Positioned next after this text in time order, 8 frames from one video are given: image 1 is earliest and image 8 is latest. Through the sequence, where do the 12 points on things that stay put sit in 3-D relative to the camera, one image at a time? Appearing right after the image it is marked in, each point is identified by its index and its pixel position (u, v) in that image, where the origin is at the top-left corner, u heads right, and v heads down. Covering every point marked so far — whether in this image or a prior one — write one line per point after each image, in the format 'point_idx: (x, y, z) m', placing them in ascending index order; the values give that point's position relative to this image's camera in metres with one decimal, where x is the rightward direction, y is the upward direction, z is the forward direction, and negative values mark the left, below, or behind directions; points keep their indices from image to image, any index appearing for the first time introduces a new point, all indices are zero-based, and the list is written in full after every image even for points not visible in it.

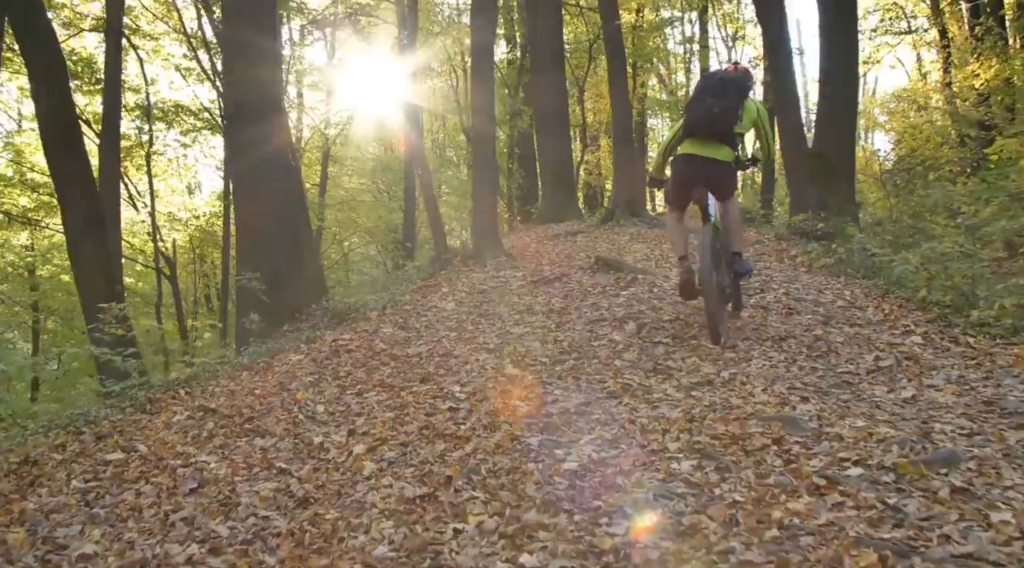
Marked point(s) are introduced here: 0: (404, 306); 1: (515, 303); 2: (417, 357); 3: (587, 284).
0: (-1.3, -0.3, +10.6) m
1: (0.0, -0.2, +10.3) m
2: (-0.9, -0.7, +8.1) m
3: (+1.0, 0.0, +10.9) m
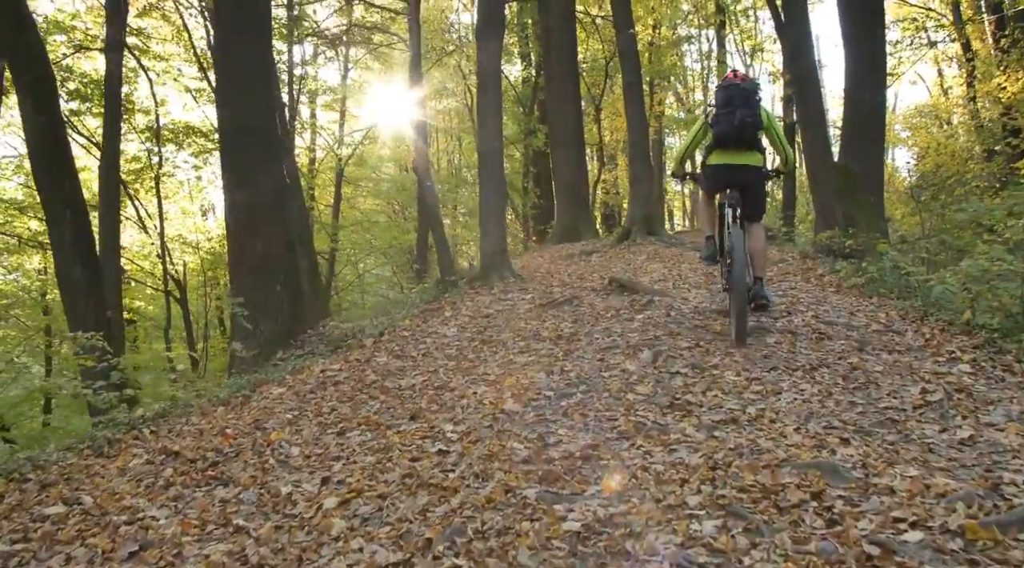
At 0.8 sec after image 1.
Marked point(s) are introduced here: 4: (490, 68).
0: (-1.3, -0.6, +9.8) m
1: (+0.1, -0.5, +9.5) m
2: (-0.9, -0.9, +7.4) m
3: (+1.0, -0.3, +10.1) m
4: (-0.3, +3.1, +12.6) m
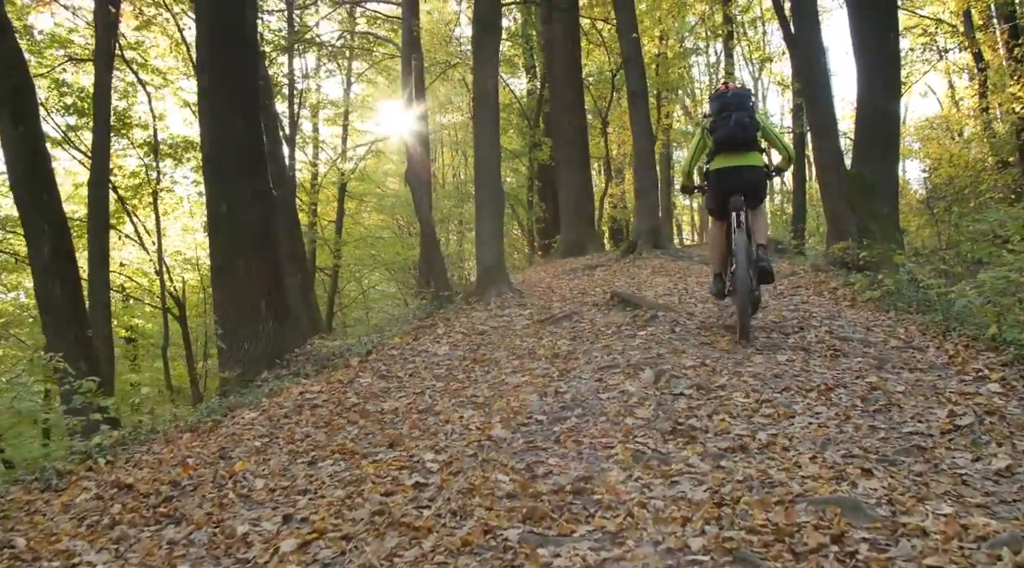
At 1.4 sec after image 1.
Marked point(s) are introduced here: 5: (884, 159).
0: (-1.3, -0.7, +9.3) m
1: (0.0, -0.6, +9.0) m
2: (-0.9, -1.0, +6.8) m
3: (+1.0, -0.4, +9.6) m
4: (-0.3, +2.9, +12.1) m
5: (+5.5, +1.8, +12.8) m
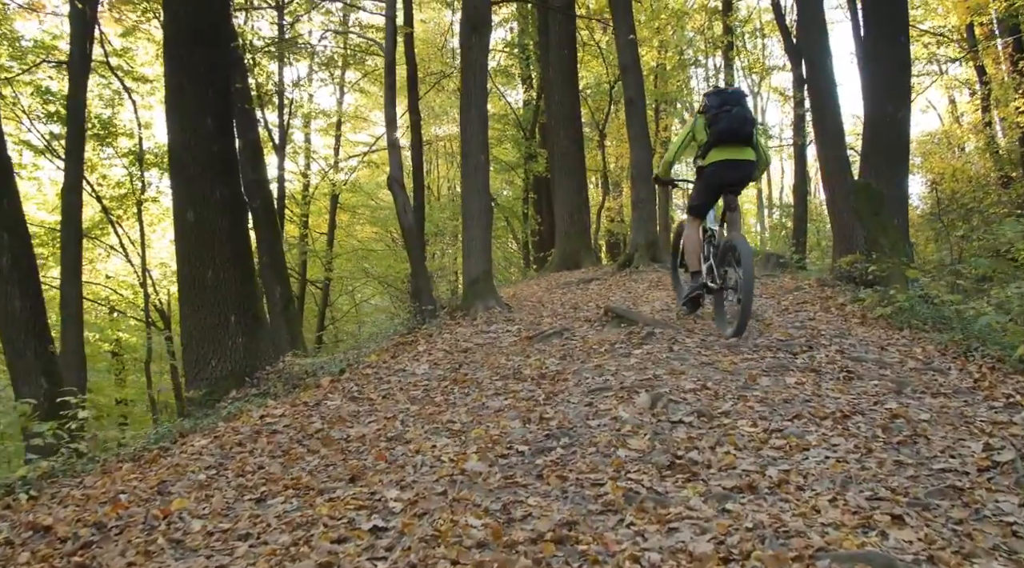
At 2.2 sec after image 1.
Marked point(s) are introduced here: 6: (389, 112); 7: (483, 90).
0: (-1.5, -0.9, +8.6) m
1: (-0.1, -0.8, +8.3) m
2: (-1.1, -1.1, +6.1) m
3: (+0.8, -0.6, +8.9) m
4: (-0.5, +2.7, +11.5) m
5: (+5.3, +1.6, +12.2) m
6: (-1.7, +2.3, +11.9) m
7: (-0.4, +2.6, +11.6) m
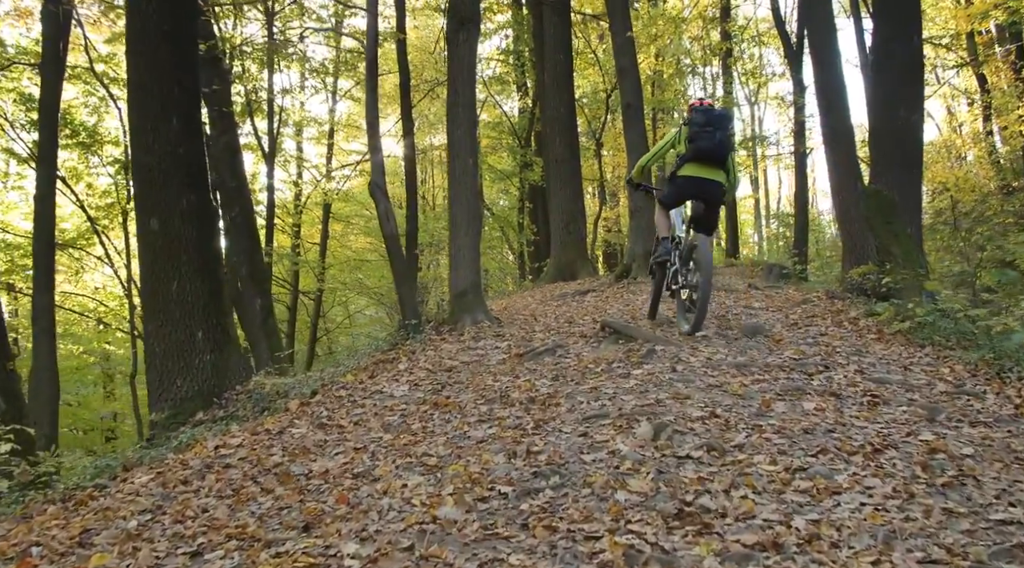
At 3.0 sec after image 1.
0: (-1.6, -1.0, +7.9) m
1: (-0.2, -0.9, +7.5) m
2: (-1.2, -1.2, +5.4) m
3: (+0.7, -0.7, +8.2) m
4: (-0.6, +2.5, +10.8) m
5: (+5.2, +1.5, +11.5) m
6: (-1.9, +2.1, +11.2) m
7: (-0.5, +2.4, +10.9) m
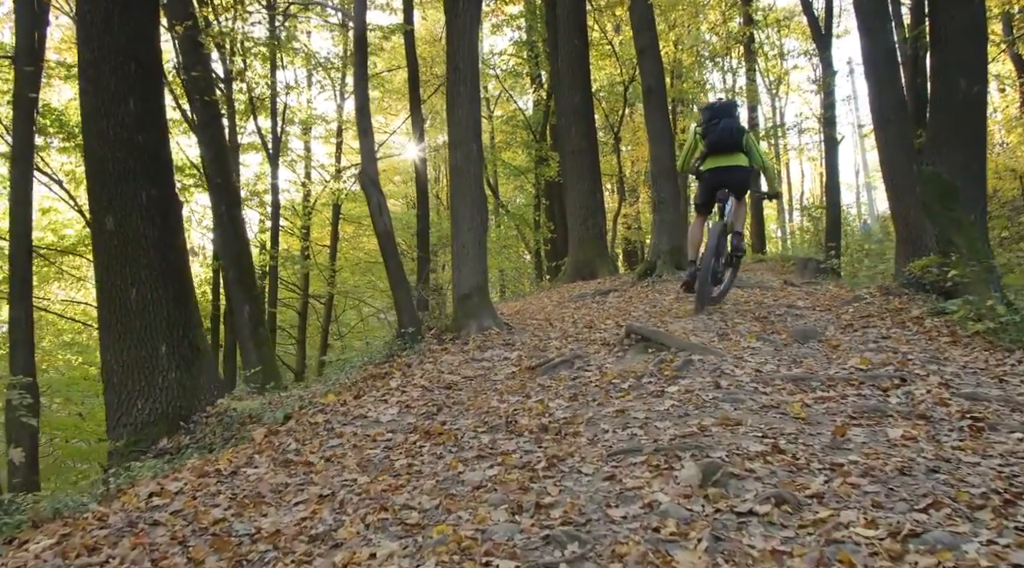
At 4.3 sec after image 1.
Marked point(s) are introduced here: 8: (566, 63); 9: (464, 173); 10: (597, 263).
0: (-1.5, -1.0, +6.6) m
1: (-0.2, -0.9, +6.3) m
2: (-1.2, -1.3, +4.1) m
3: (+0.8, -0.7, +6.9) m
4: (-0.5, +2.5, +9.5) m
5: (+5.3, +1.5, +10.1) m
6: (-1.8, +2.1, +9.9) m
7: (-0.4, +2.4, +9.6) m
8: (+1.0, +4.1, +15.8) m
9: (-0.5, +1.2, +9.5) m
10: (+1.5, +0.4, +15.5) m
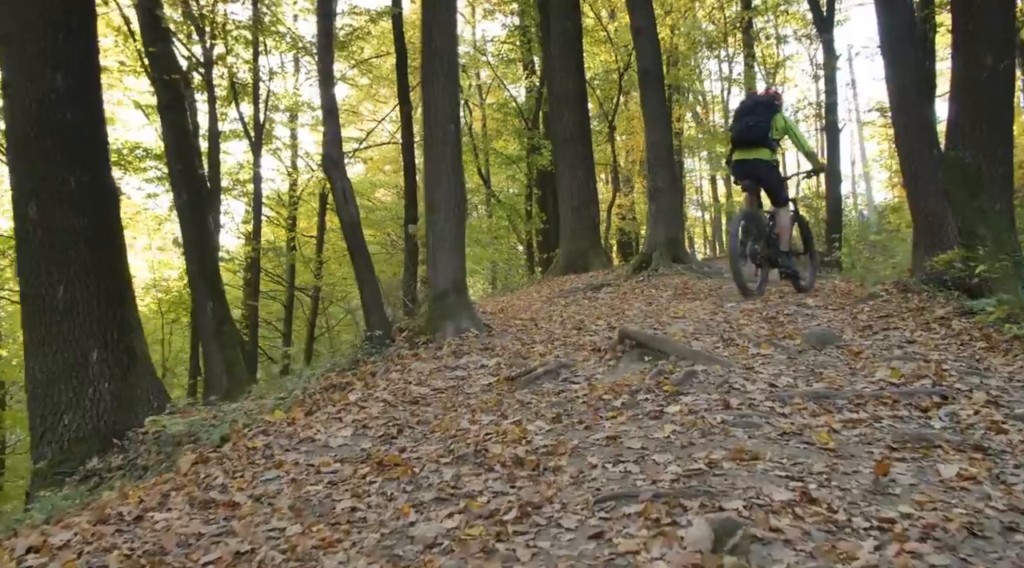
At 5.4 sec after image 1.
0: (-1.7, -1.0, +5.7) m
1: (-0.3, -0.9, +5.3) m
2: (-1.3, -1.3, +3.1) m
3: (+0.6, -0.7, +5.9) m
4: (-0.7, +2.6, +8.5) m
5: (+5.1, +1.6, +9.2) m
6: (-2.0, +2.1, +8.9) m
7: (-0.6, +2.5, +8.6) m
8: (+0.7, +4.2, +14.8) m
9: (-0.7, +1.2, +8.5) m
10: (+1.3, +0.5, +14.5) m
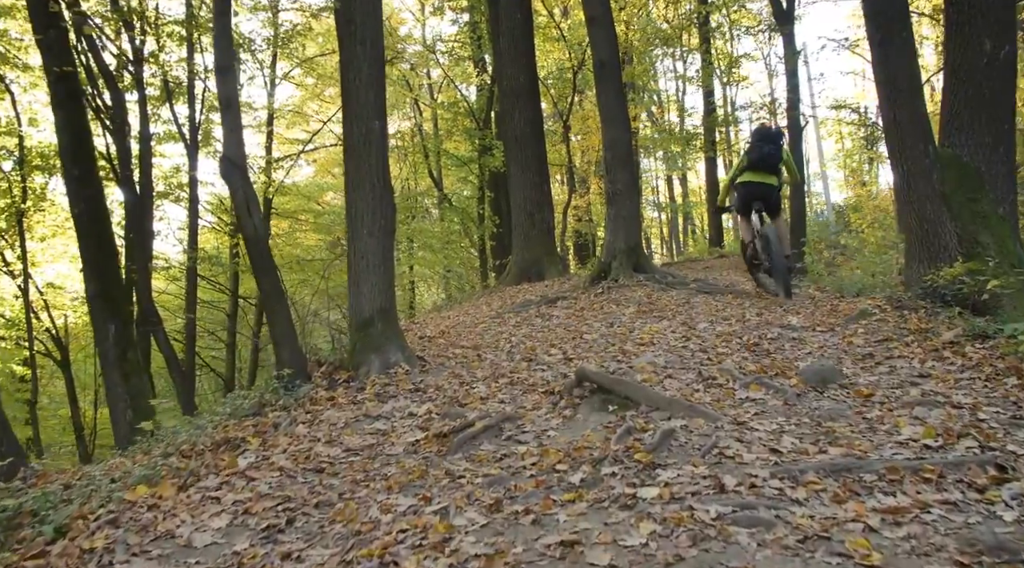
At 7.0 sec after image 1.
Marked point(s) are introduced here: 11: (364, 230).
0: (-2.0, -1.3, +4.2) m
1: (-0.7, -1.1, +4.0) m
2: (-1.6, -1.5, +1.7) m
3: (+0.2, -0.9, +4.6) m
4: (-1.3, +2.3, +7.1) m
5: (+4.5, +1.4, +8.1) m
6: (-2.5, +1.9, +7.5) m
7: (-1.2, +2.2, +7.2) m
8: (-0.1, +4.0, +13.5) m
9: (-1.3, +1.0, +7.2) m
10: (+0.5, +0.3, +13.2) m
11: (-1.2, +0.4, +7.2) m
